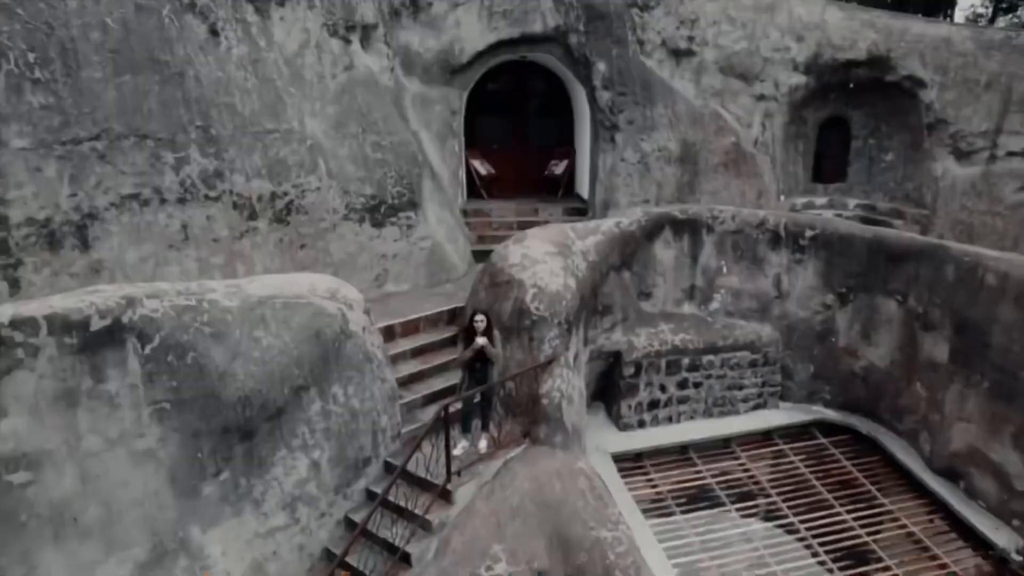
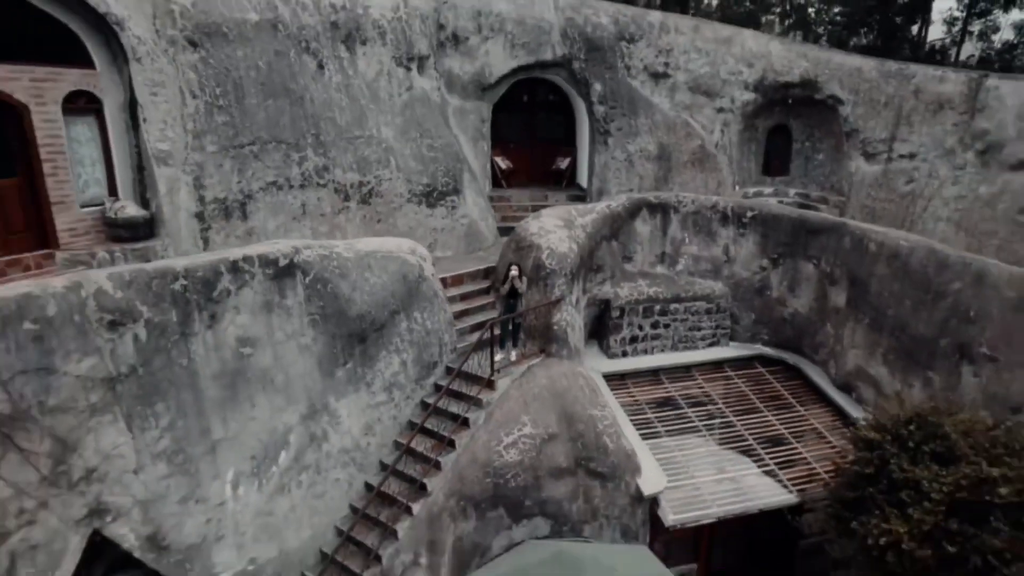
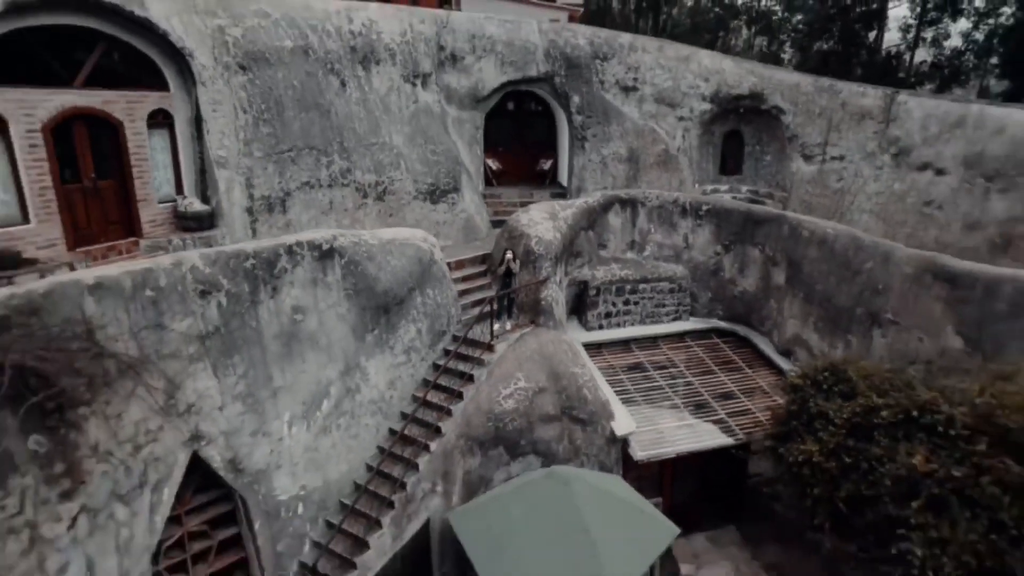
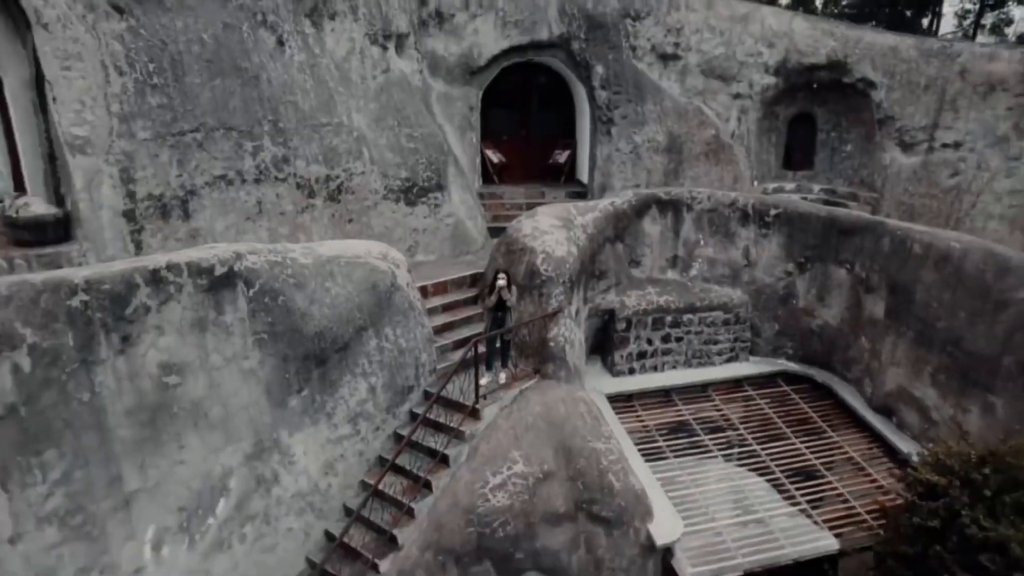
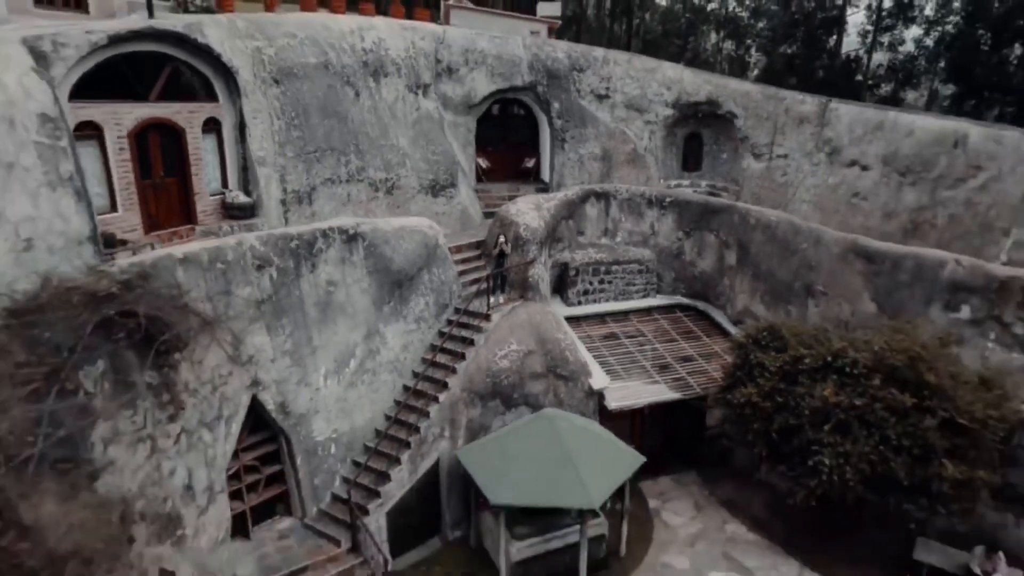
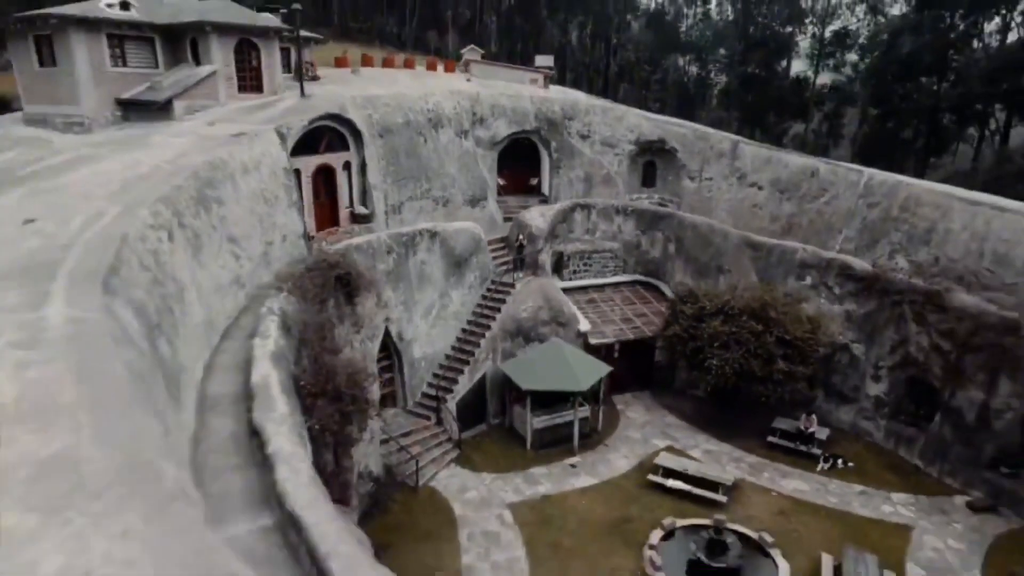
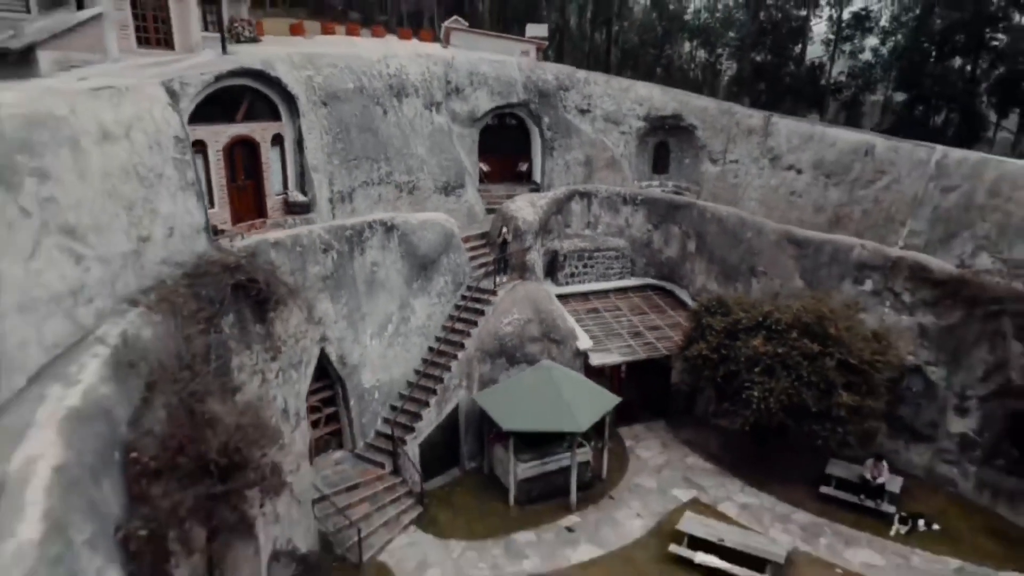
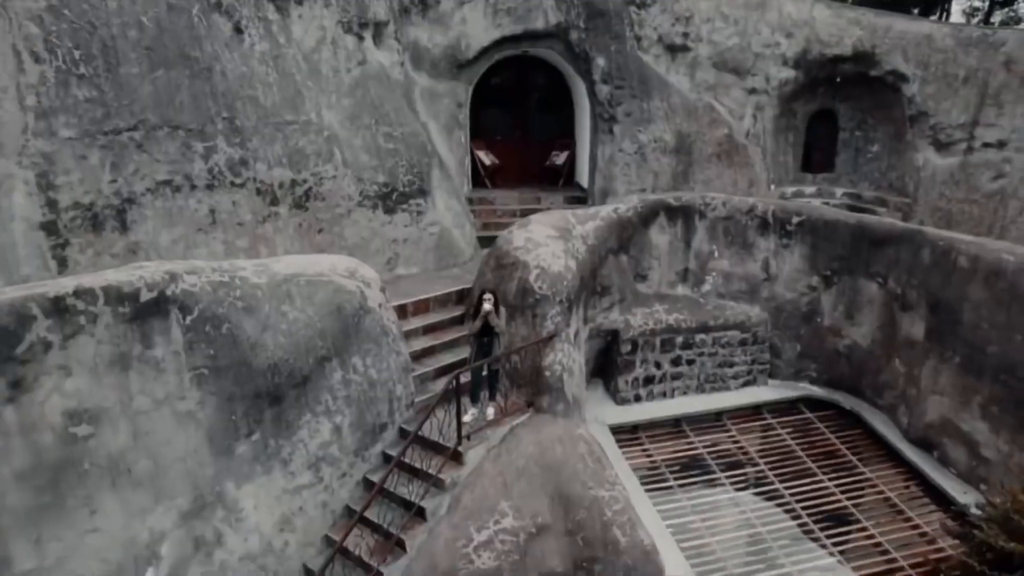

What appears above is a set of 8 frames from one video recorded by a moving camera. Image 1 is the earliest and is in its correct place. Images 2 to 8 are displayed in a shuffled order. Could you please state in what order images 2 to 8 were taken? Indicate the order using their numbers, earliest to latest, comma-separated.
8, 4, 2, 3, 5, 7, 6
